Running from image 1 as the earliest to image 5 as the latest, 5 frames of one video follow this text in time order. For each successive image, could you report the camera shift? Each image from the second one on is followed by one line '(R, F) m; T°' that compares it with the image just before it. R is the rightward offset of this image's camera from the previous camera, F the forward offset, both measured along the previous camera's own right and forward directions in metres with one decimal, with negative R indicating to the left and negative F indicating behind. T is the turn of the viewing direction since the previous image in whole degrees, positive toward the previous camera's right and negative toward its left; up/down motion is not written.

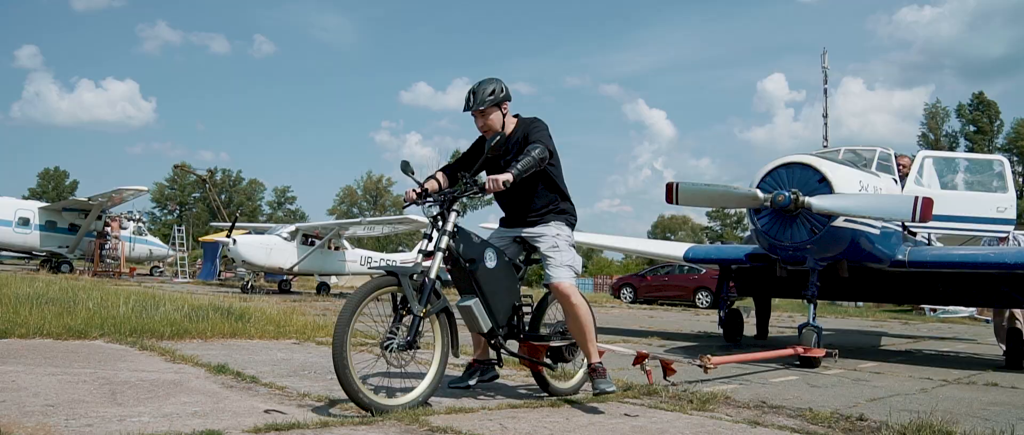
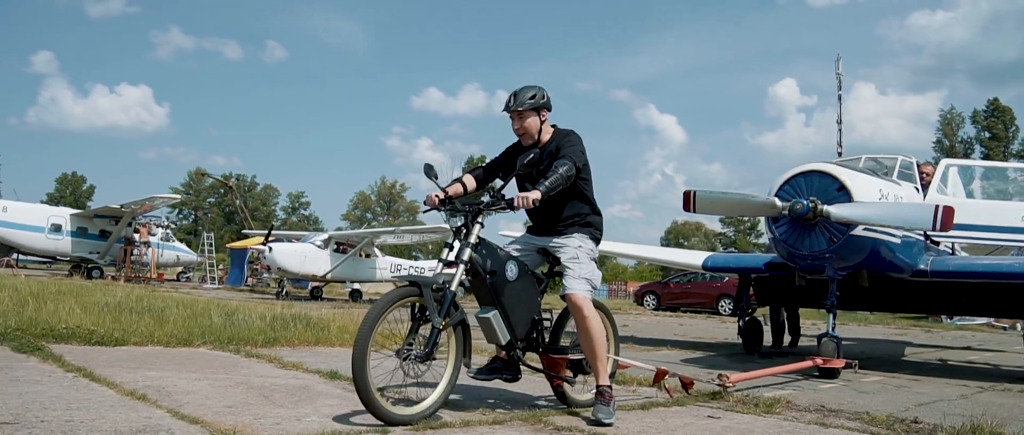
(-0.3, -0.3) m; -1°
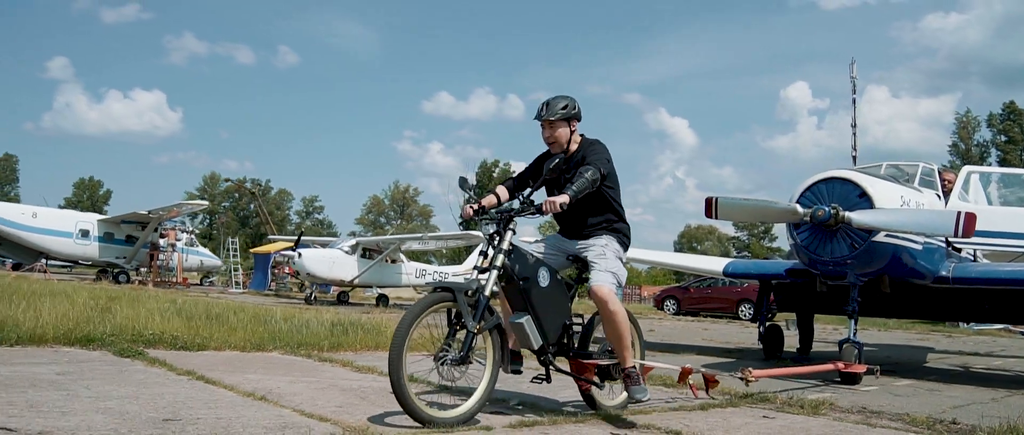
(-0.3, -0.3) m; -1°
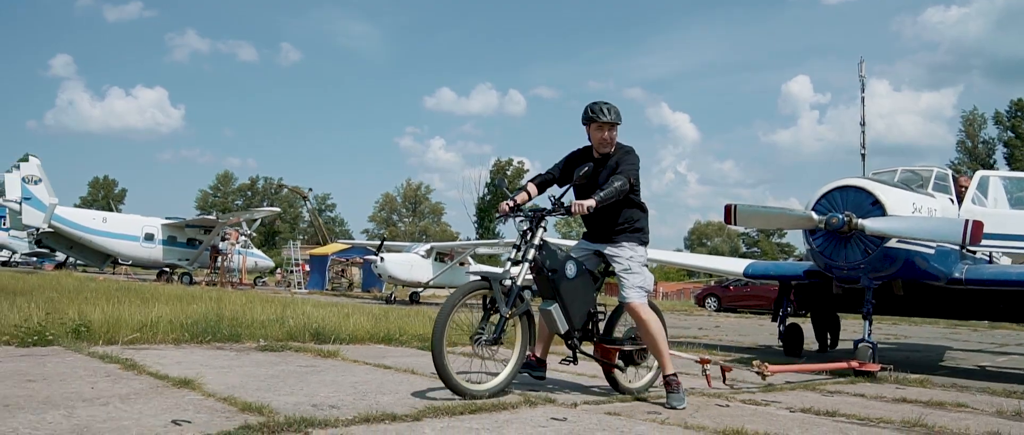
(-1.3, -1.5) m; 0°
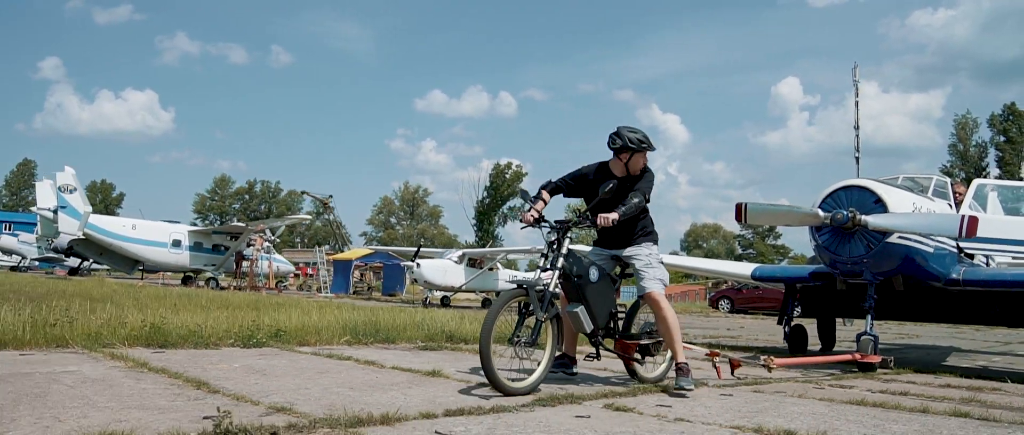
(-0.9, -1.0) m; +1°
